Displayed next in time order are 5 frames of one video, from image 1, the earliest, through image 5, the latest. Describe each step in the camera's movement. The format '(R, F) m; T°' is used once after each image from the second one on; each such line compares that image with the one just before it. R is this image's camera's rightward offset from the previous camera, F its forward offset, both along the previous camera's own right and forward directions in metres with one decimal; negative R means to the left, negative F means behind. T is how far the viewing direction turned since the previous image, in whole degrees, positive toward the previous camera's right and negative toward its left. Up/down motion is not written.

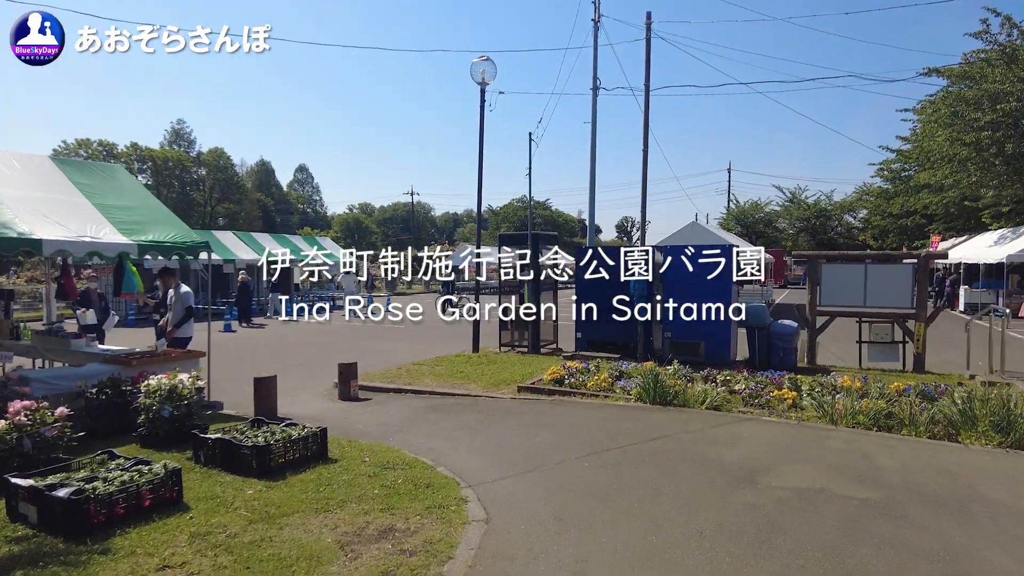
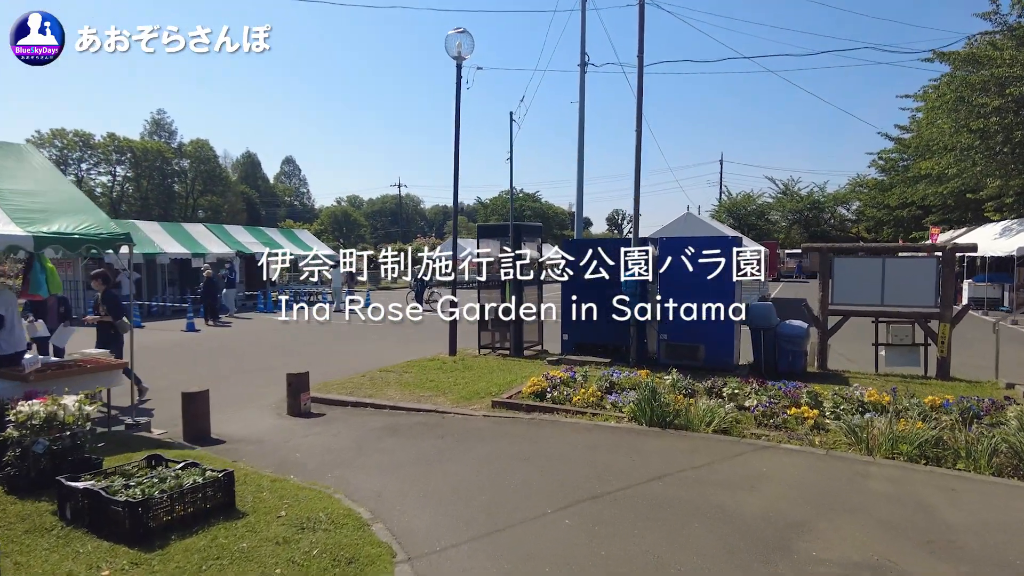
(+0.2, +1.2) m; +1°
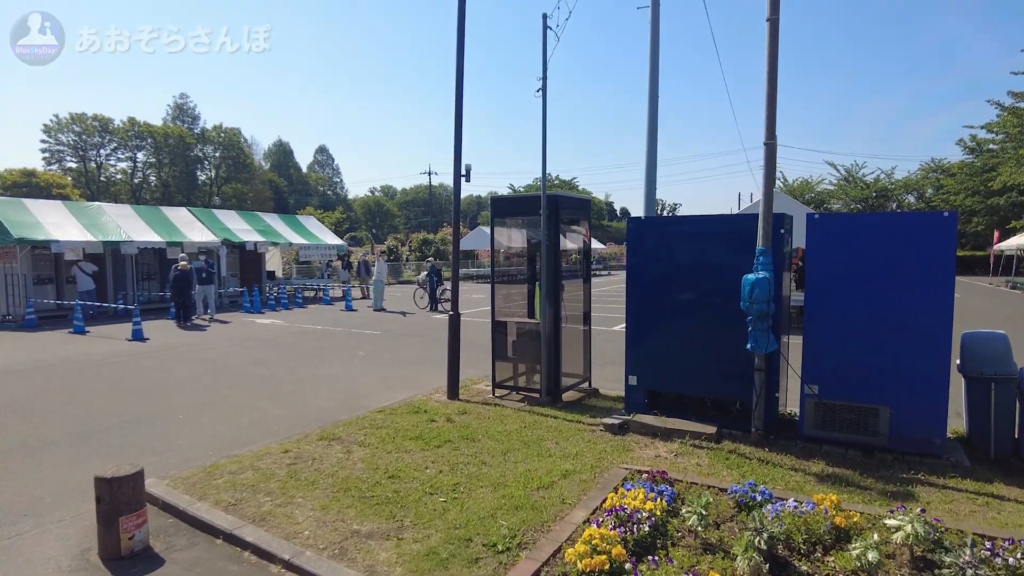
(0.0, +4.3) m; -3°
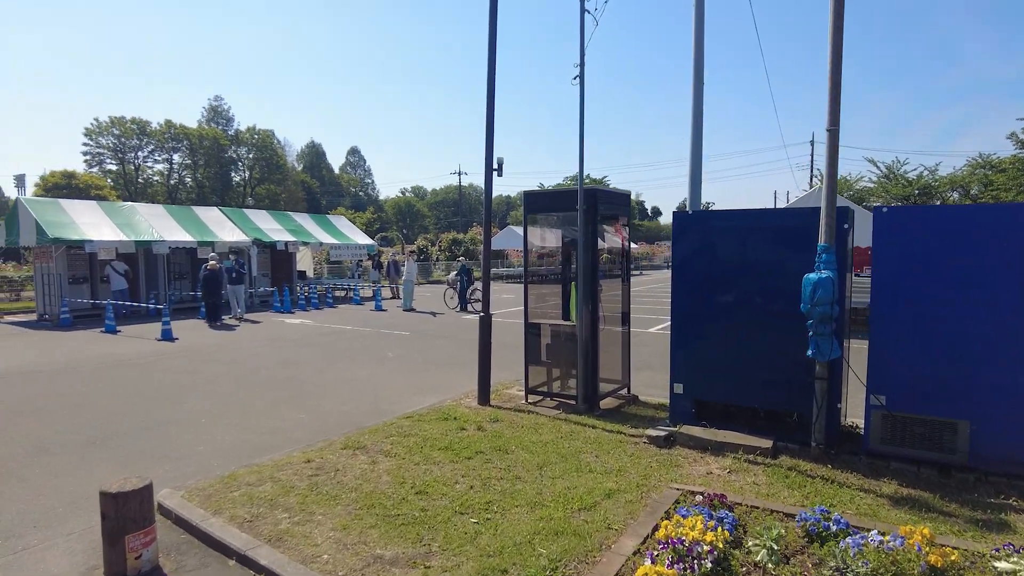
(-0.1, +0.4) m; -3°
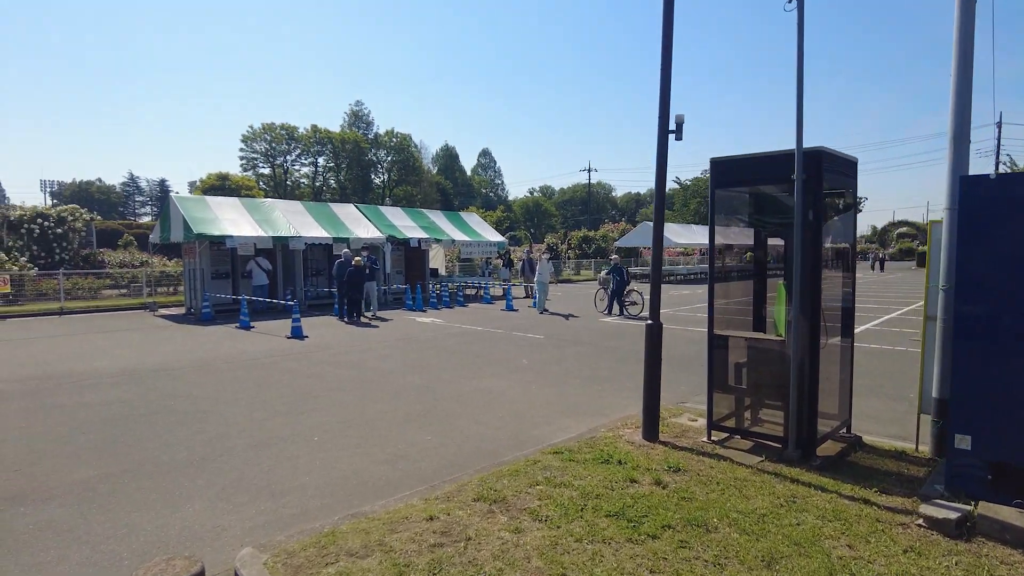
(-0.4, +1.6) m; -11°
